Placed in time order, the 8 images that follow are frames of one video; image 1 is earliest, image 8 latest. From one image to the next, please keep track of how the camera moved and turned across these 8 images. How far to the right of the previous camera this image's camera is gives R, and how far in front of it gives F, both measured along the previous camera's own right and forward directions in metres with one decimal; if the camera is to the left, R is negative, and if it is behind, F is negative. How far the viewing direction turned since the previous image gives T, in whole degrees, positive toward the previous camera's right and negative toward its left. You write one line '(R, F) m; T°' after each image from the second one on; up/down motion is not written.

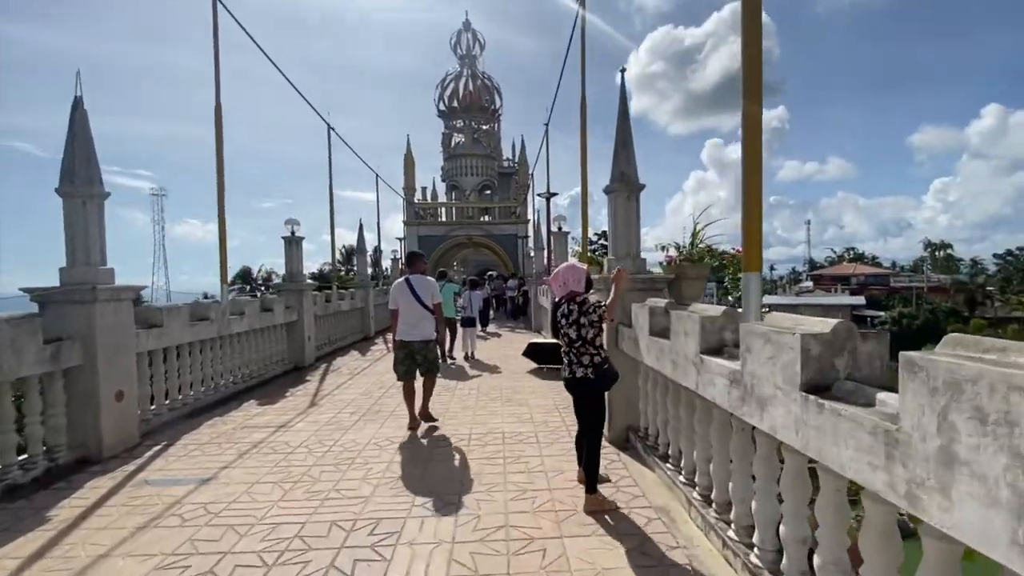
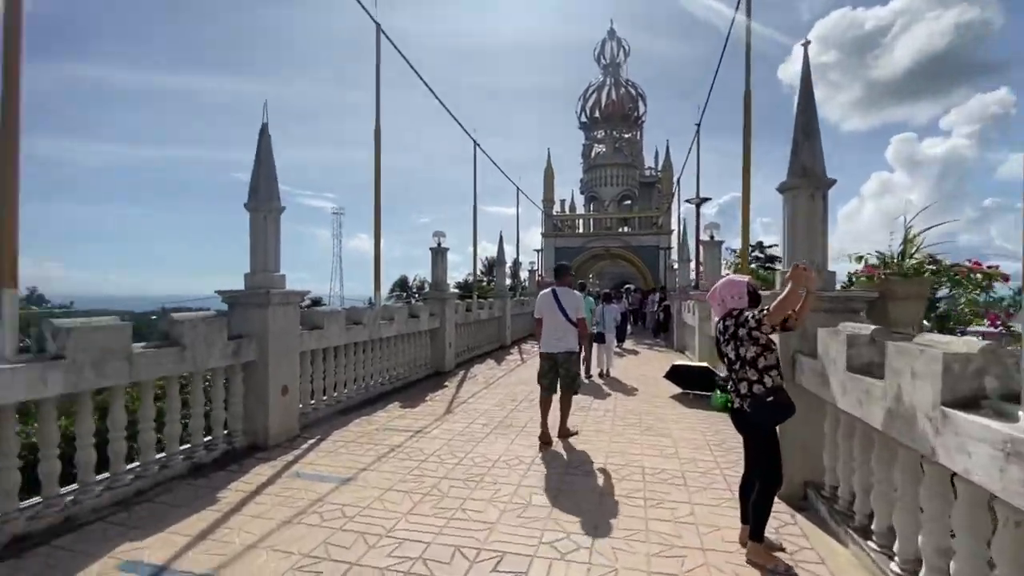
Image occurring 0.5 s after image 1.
(-0.1, +0.3) m; -16°
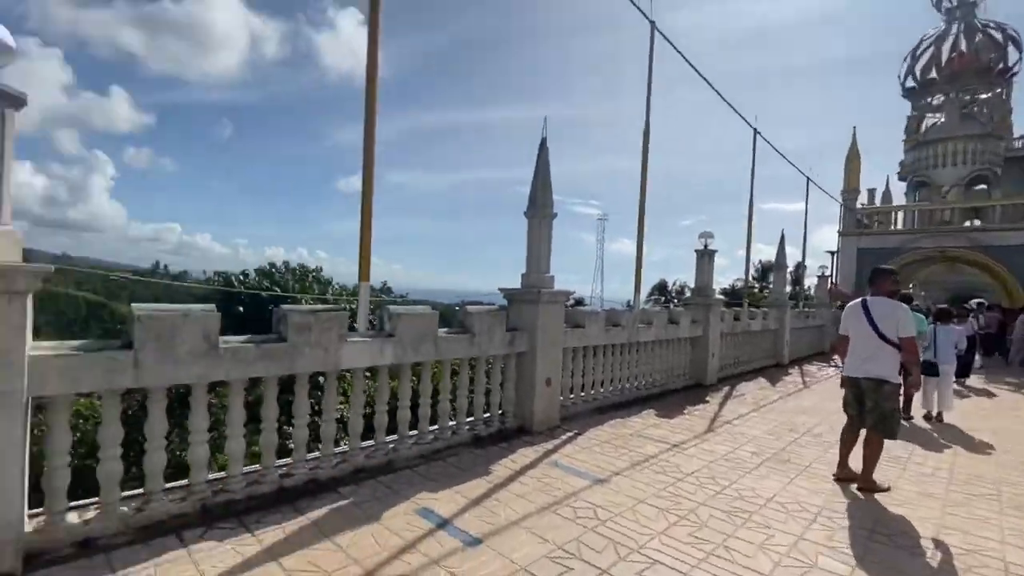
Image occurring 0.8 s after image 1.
(0.0, +0.1) m; -30°
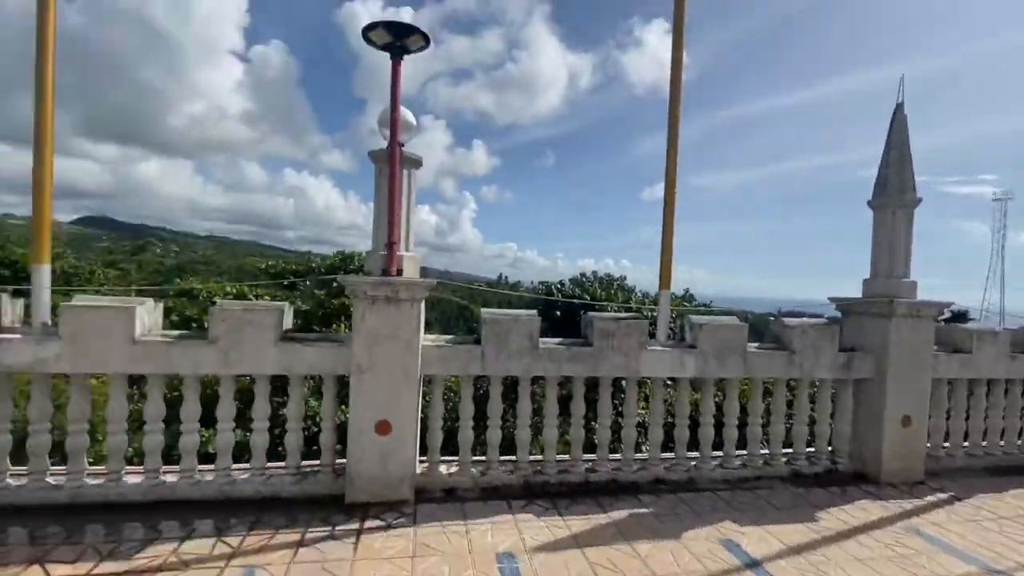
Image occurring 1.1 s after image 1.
(0.0, 0.0) m; -35°
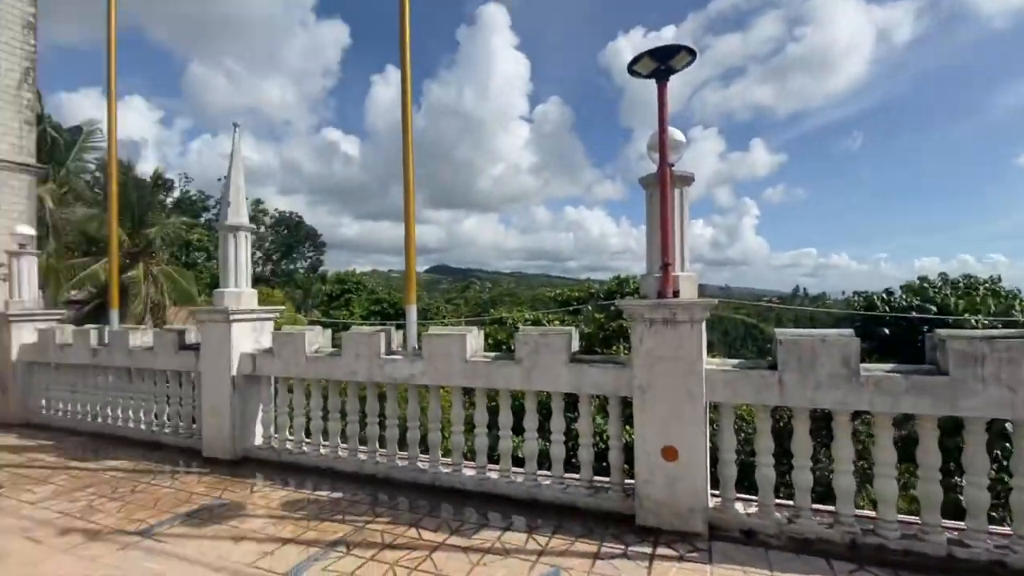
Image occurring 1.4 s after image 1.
(0.0, 0.0) m; -32°
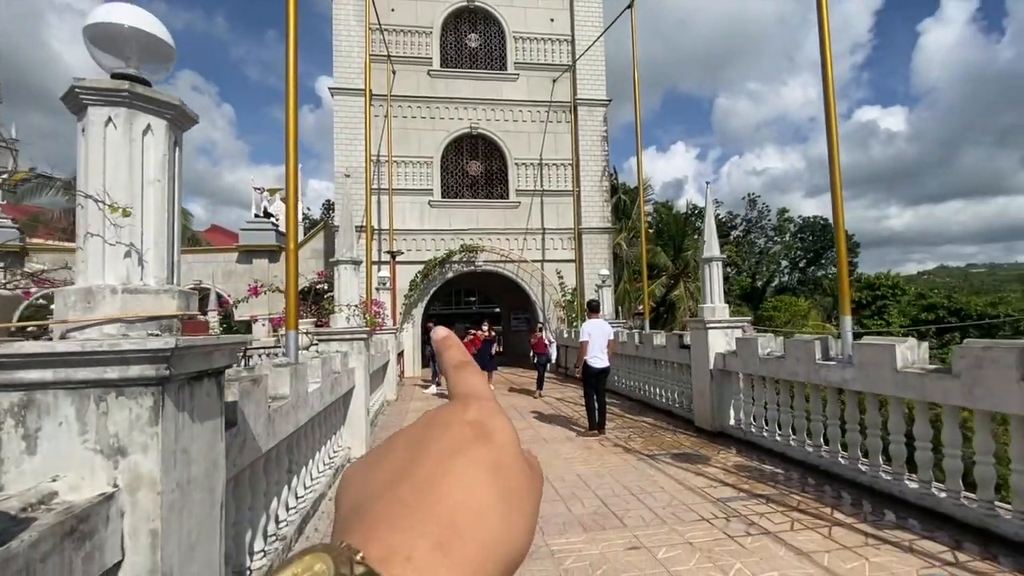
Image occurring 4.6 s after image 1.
(+1.7, -1.1) m; -58°
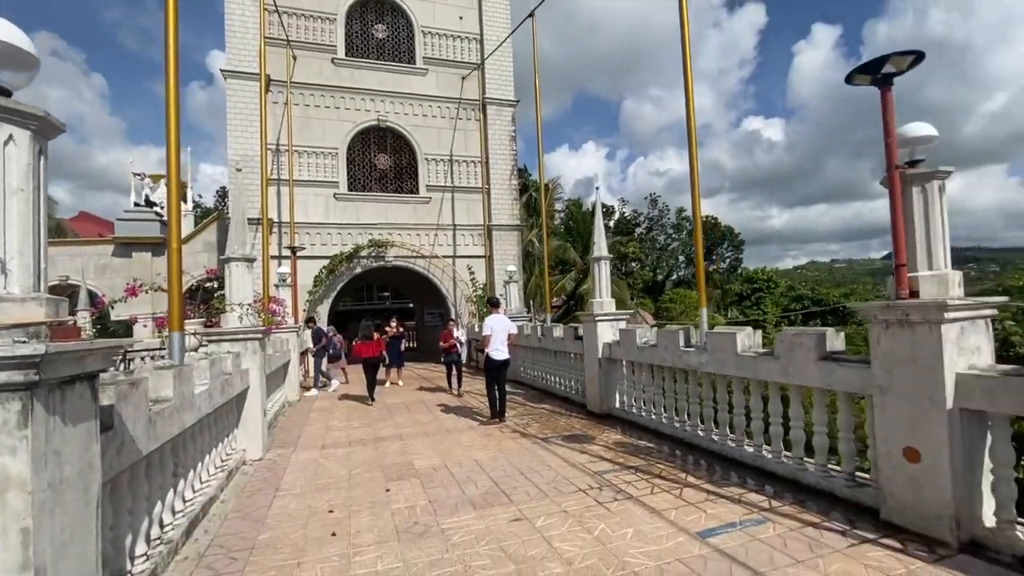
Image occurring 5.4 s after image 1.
(+0.2, -0.4) m; +10°
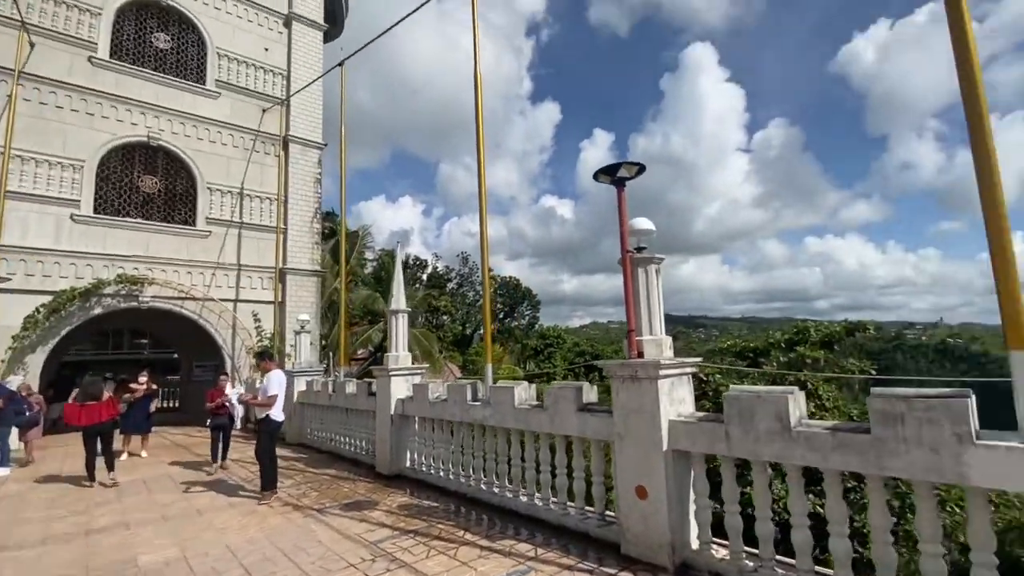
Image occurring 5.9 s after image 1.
(+0.3, -0.1) m; +22°
